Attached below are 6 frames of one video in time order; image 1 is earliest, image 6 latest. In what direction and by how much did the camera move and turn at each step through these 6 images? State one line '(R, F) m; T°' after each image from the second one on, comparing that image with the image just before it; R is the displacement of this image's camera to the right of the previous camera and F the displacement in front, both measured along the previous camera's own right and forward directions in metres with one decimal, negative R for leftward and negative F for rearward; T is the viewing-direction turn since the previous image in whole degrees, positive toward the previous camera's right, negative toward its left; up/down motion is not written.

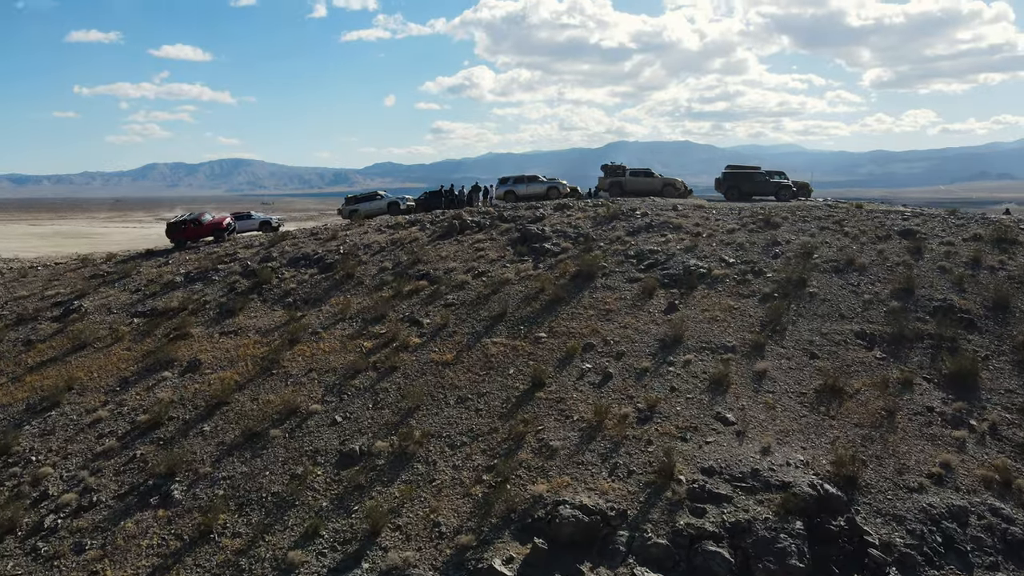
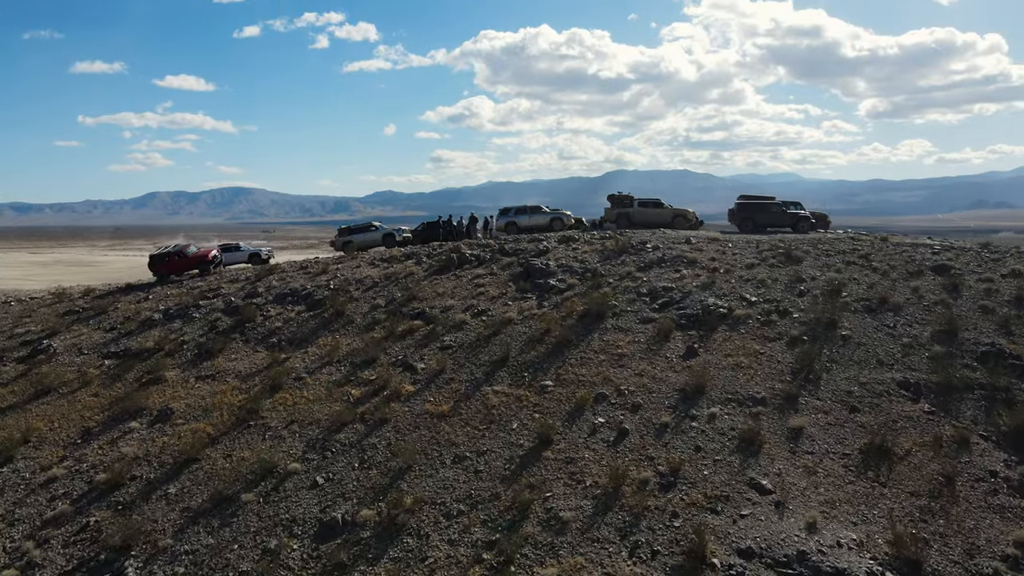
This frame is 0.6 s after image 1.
(-0.1, +1.5) m; 0°
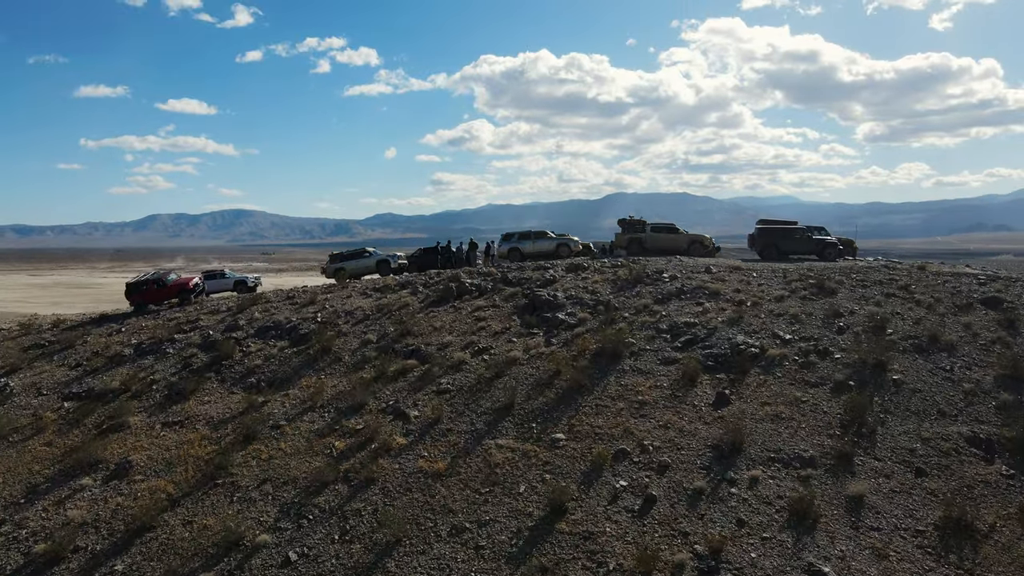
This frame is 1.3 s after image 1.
(-0.1, +1.9) m; 0°
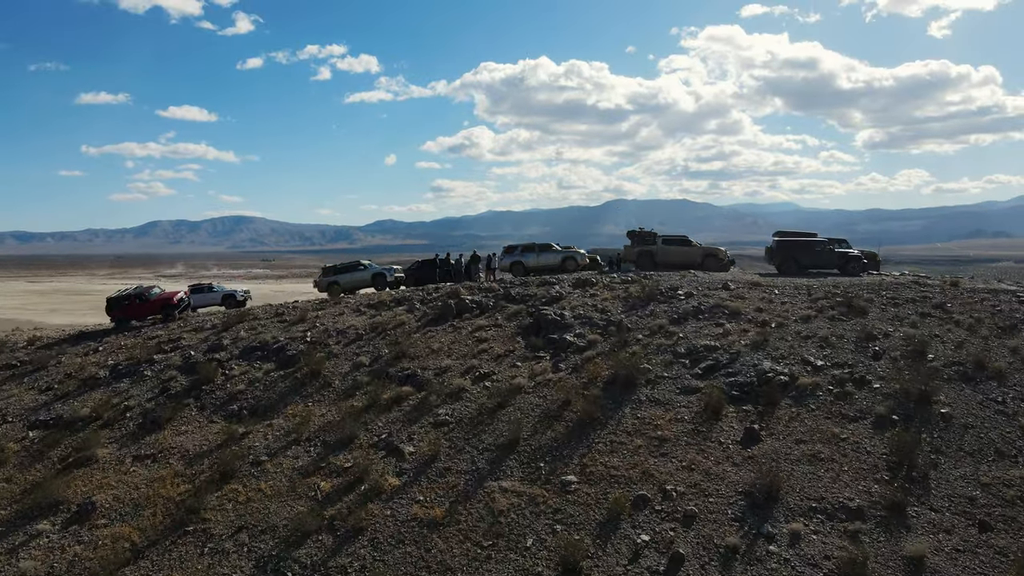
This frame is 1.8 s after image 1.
(-0.1, +1.4) m; 0°
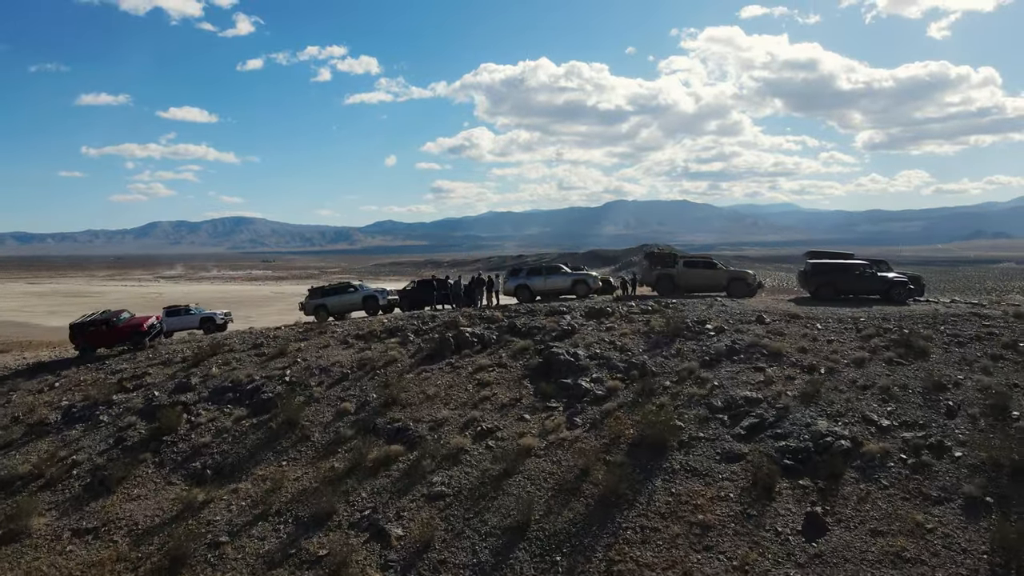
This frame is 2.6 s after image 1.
(-0.1, +2.2) m; 0°
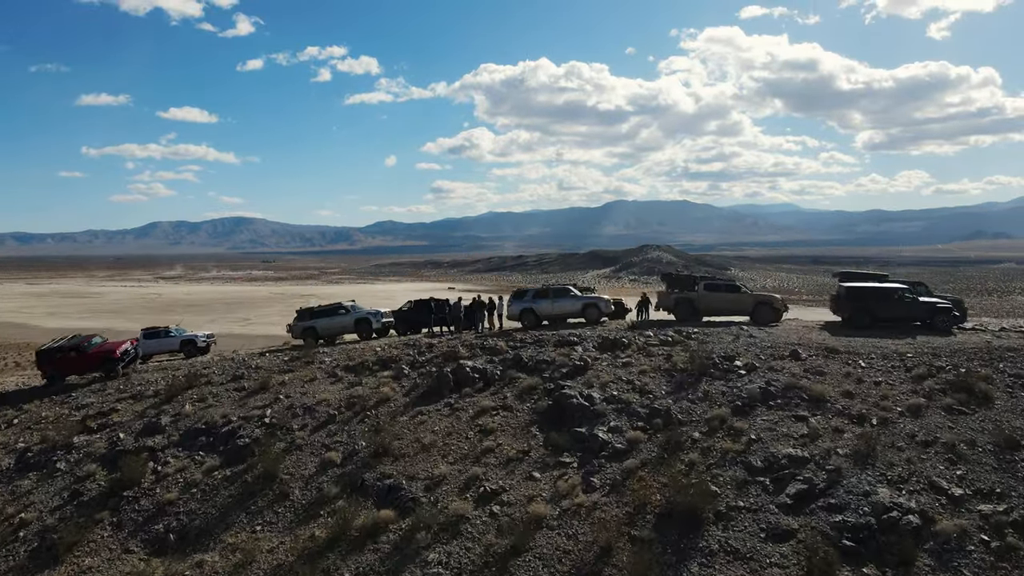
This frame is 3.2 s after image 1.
(-0.1, +1.7) m; 0°
